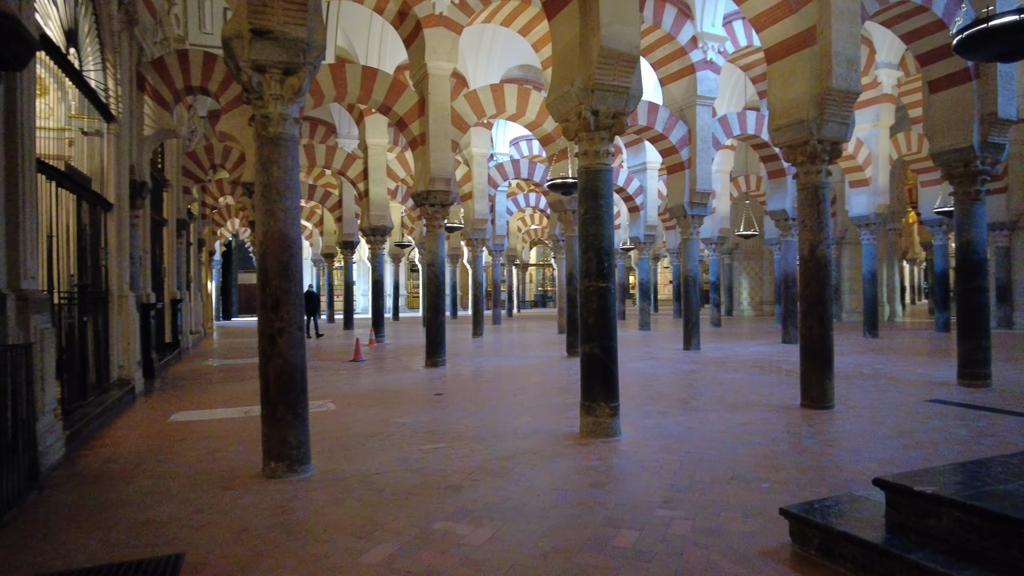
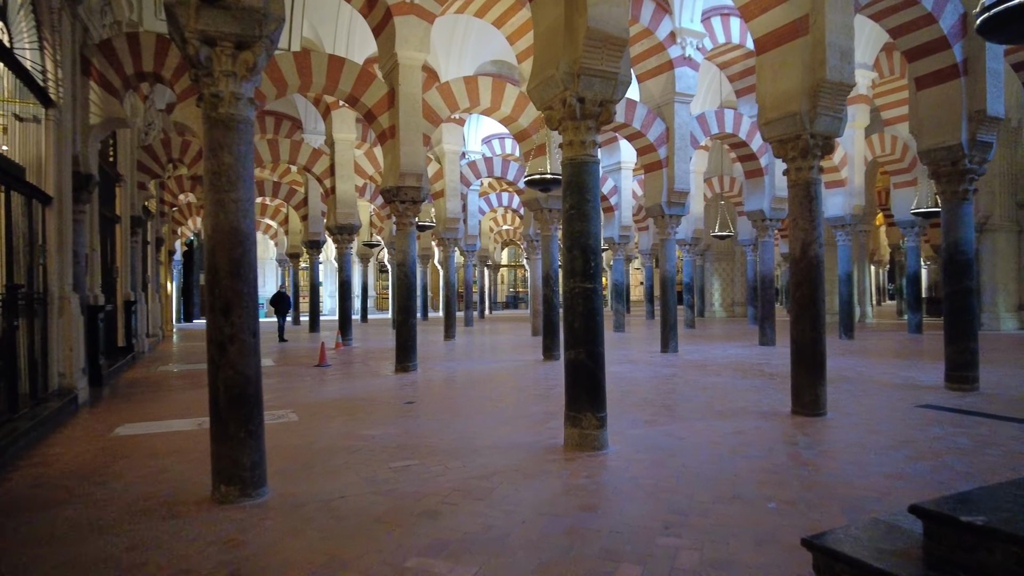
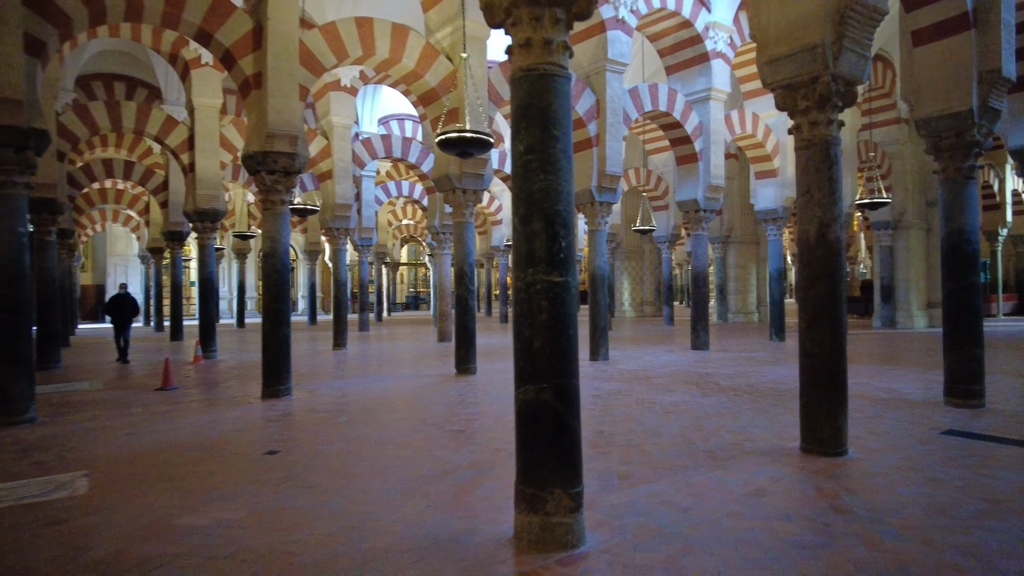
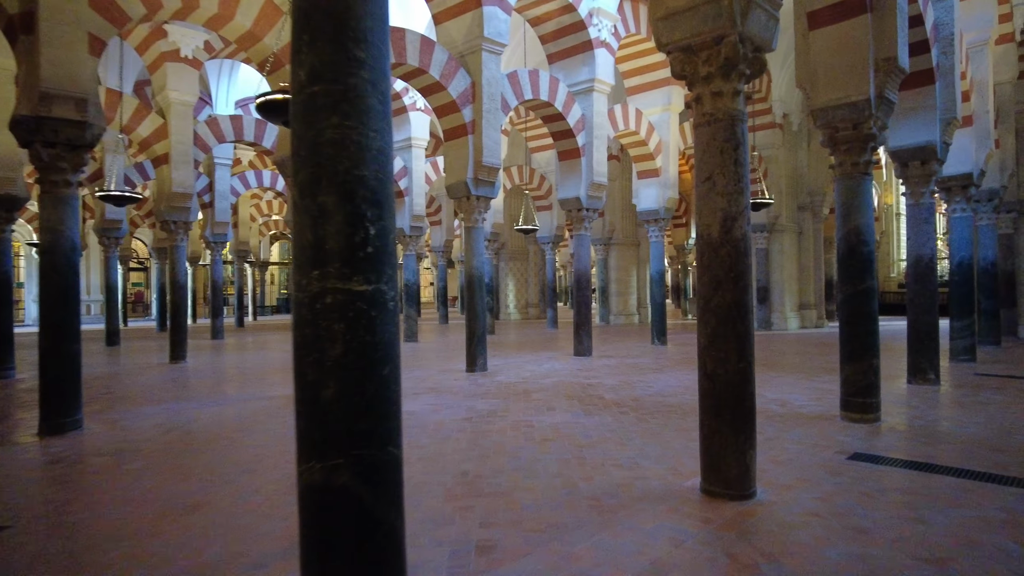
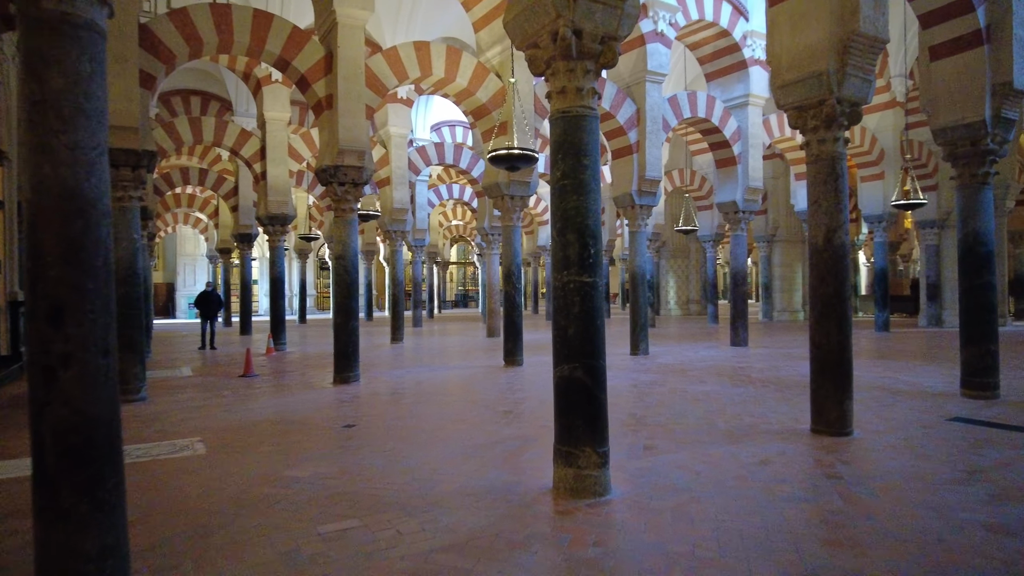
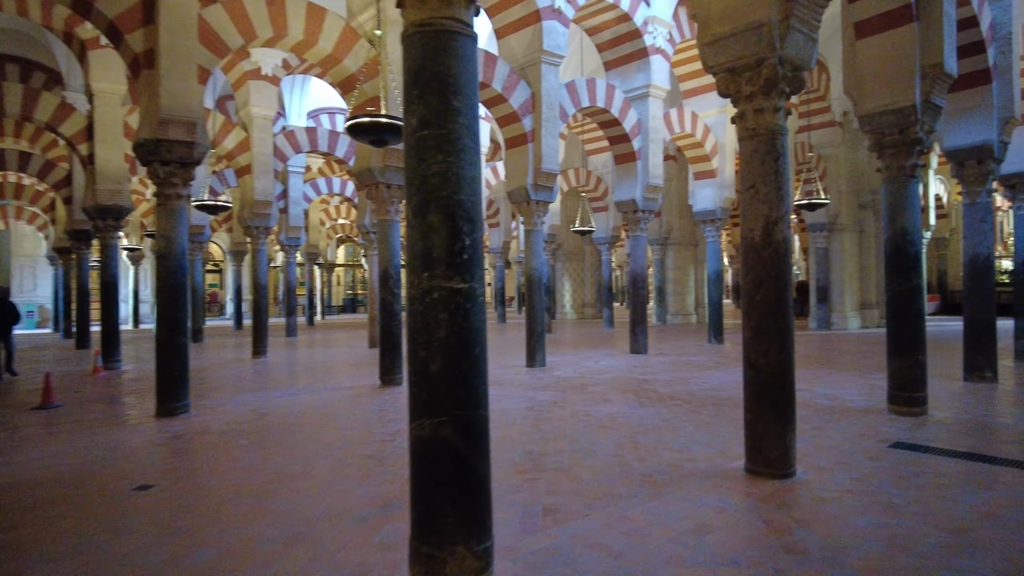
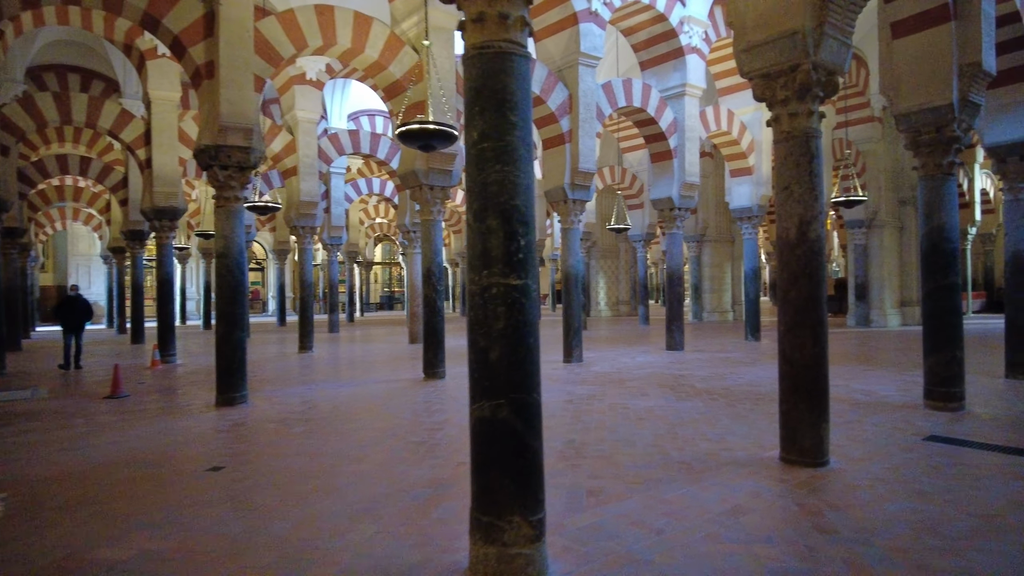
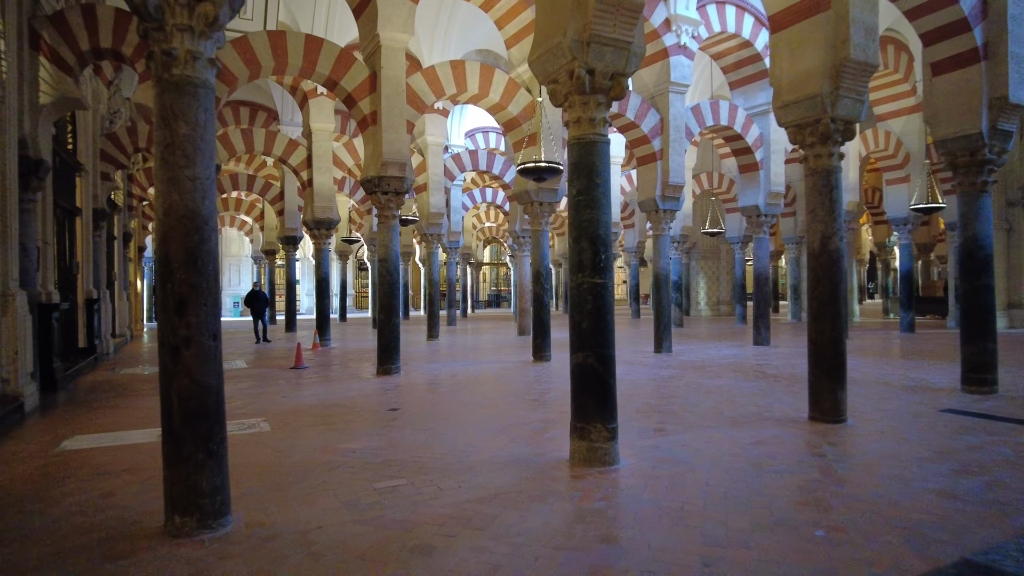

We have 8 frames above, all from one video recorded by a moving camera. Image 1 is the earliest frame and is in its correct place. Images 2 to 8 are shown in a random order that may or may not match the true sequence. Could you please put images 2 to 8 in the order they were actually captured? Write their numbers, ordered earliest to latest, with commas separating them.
2, 8, 5, 3, 7, 6, 4
